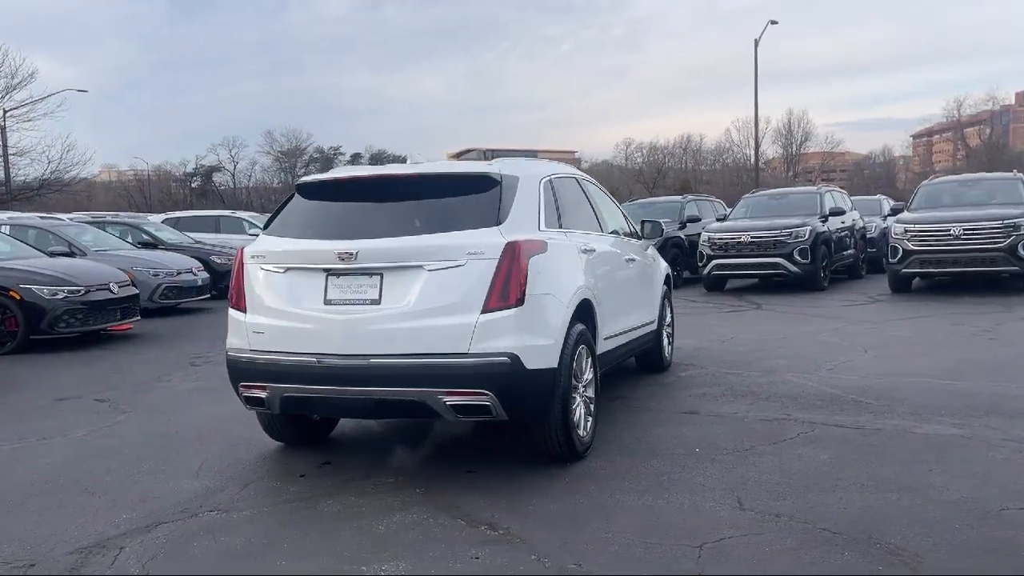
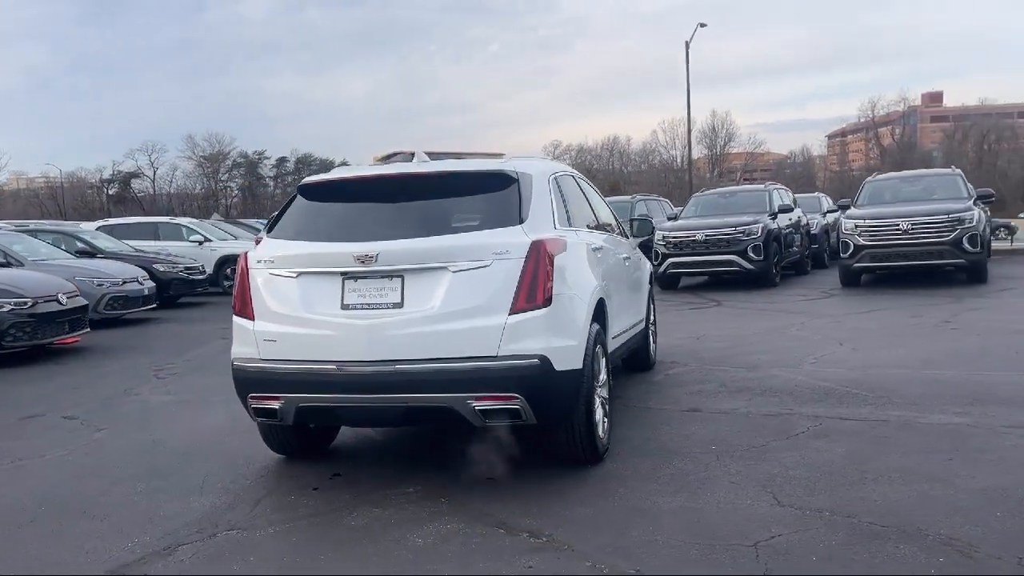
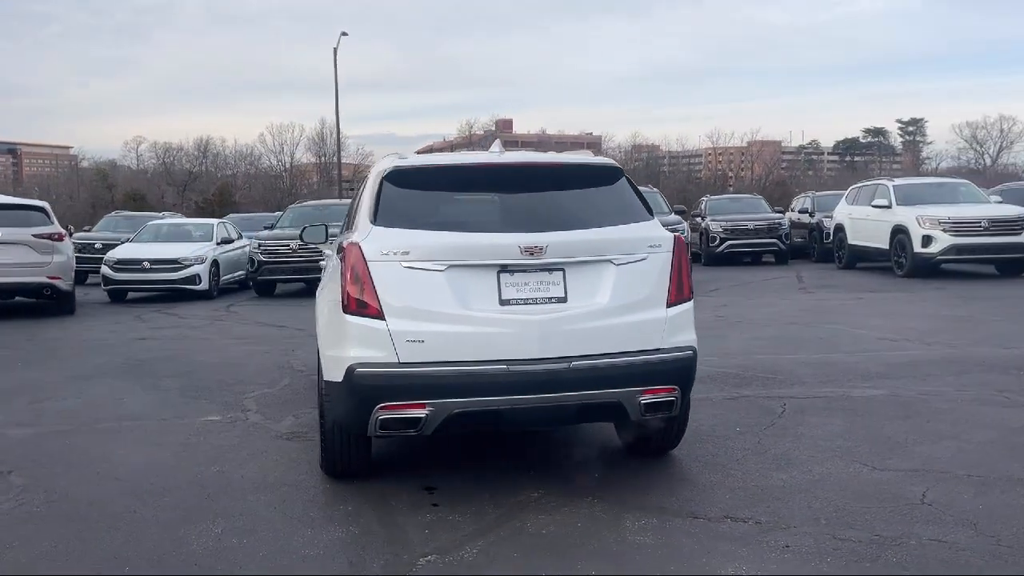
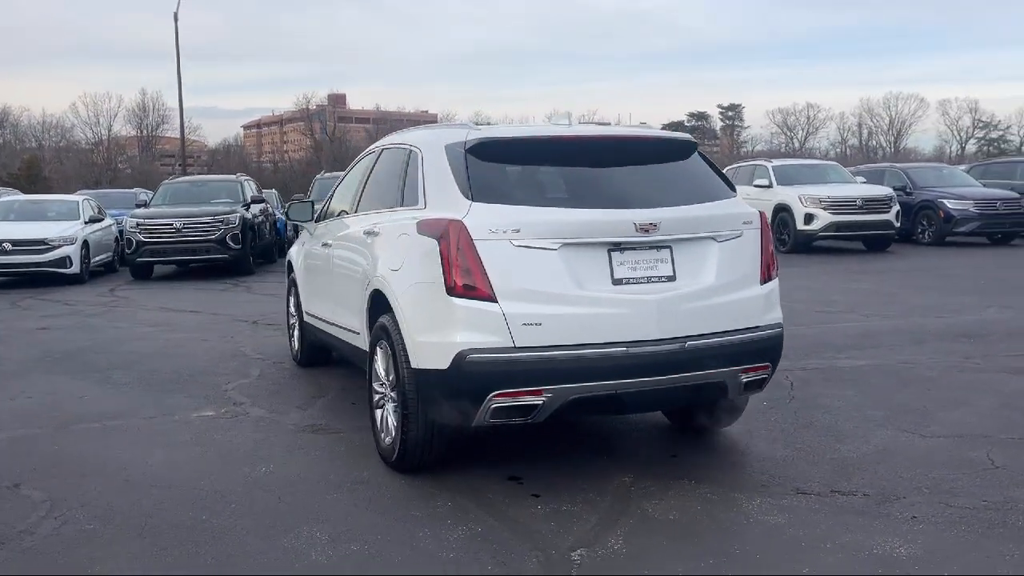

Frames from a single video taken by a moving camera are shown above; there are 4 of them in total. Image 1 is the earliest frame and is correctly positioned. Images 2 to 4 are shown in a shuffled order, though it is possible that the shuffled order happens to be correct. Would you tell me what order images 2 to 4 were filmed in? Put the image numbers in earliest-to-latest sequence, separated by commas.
2, 3, 4
